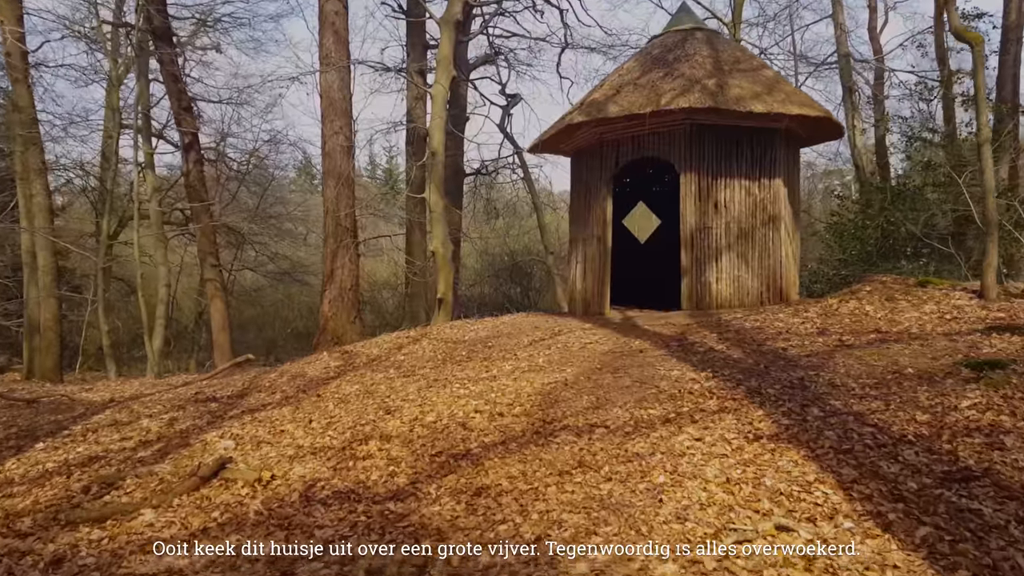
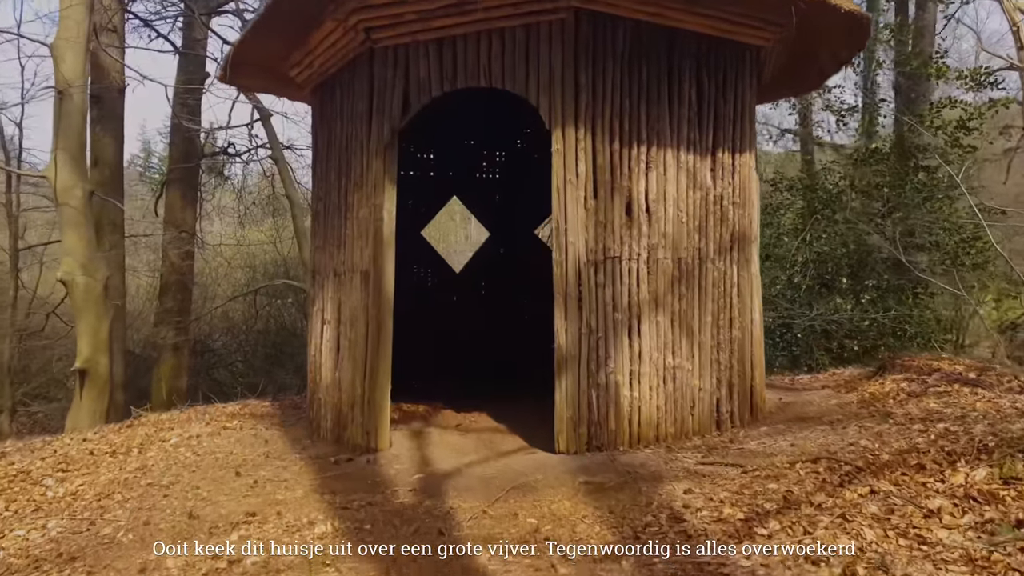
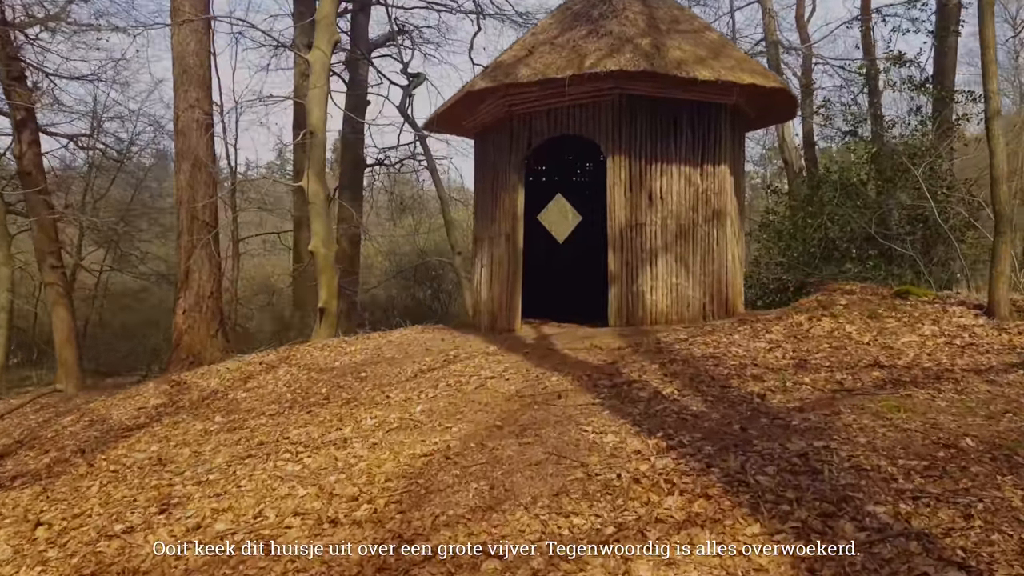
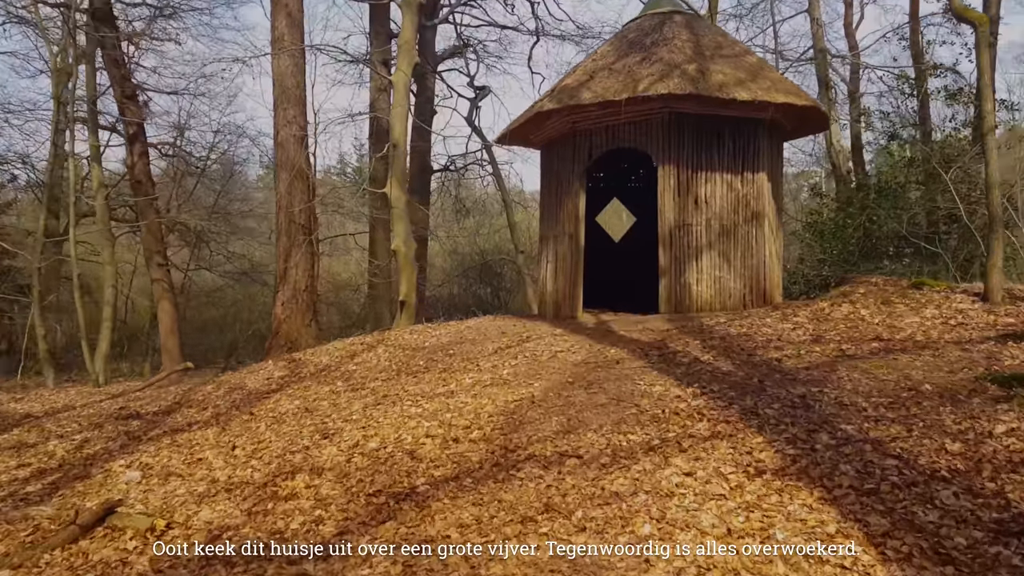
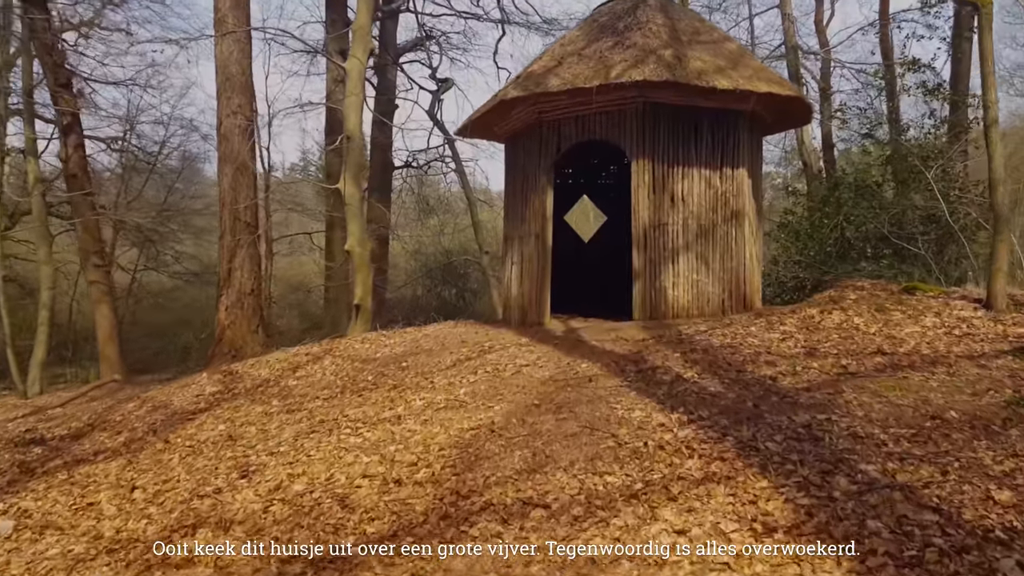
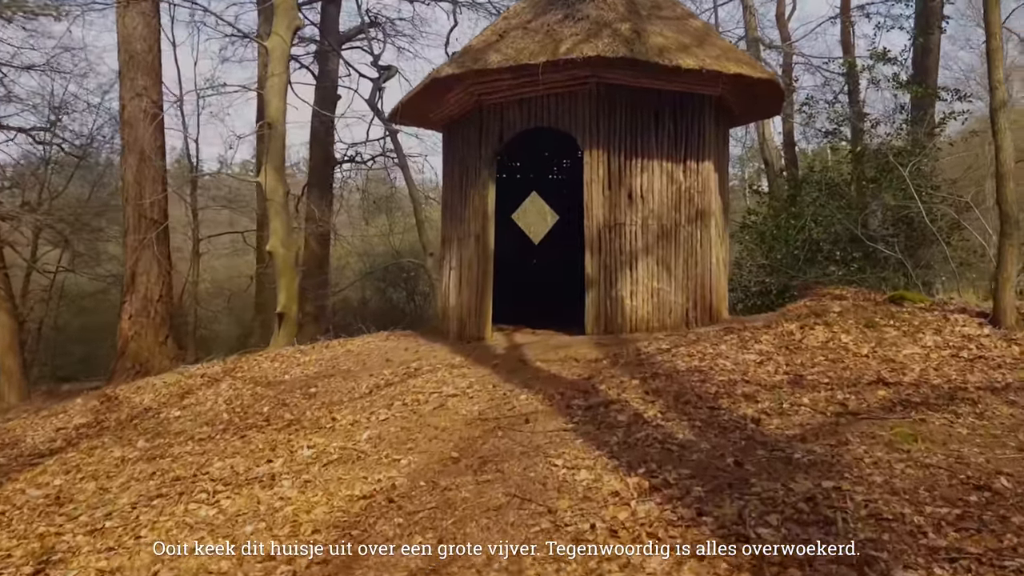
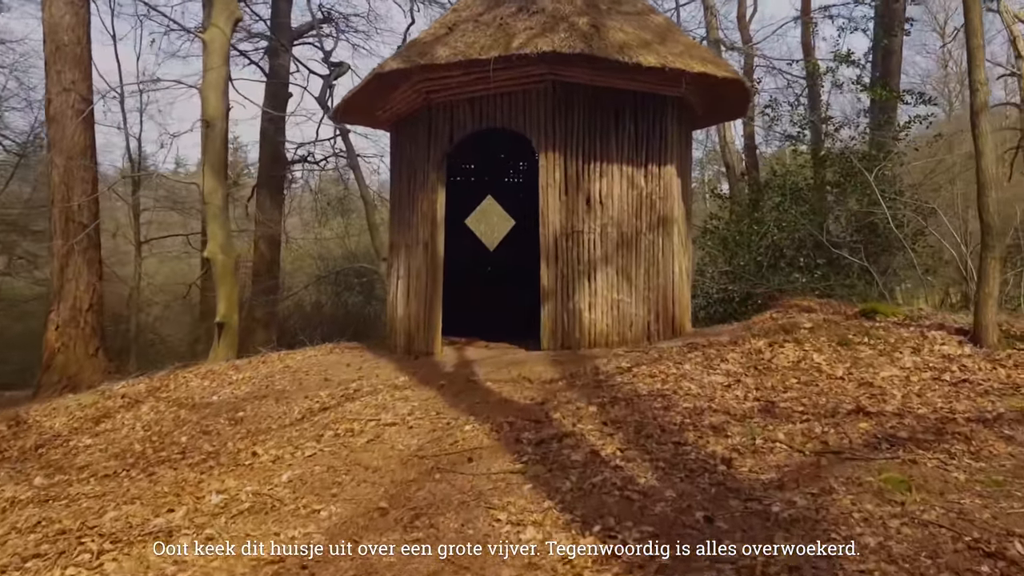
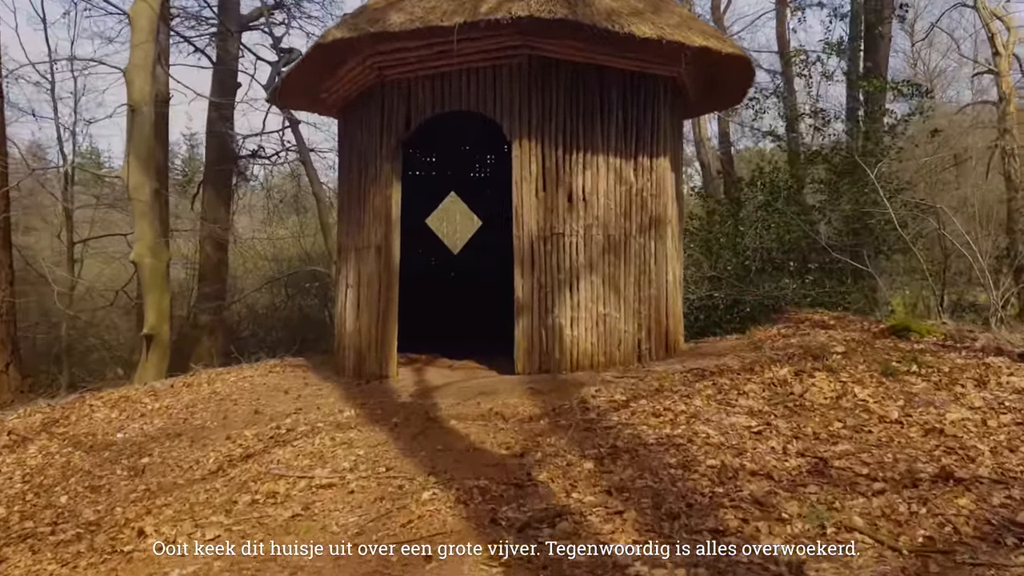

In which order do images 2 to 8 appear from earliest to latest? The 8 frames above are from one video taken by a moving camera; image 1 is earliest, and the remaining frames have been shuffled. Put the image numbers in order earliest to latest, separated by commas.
4, 5, 3, 6, 7, 8, 2
